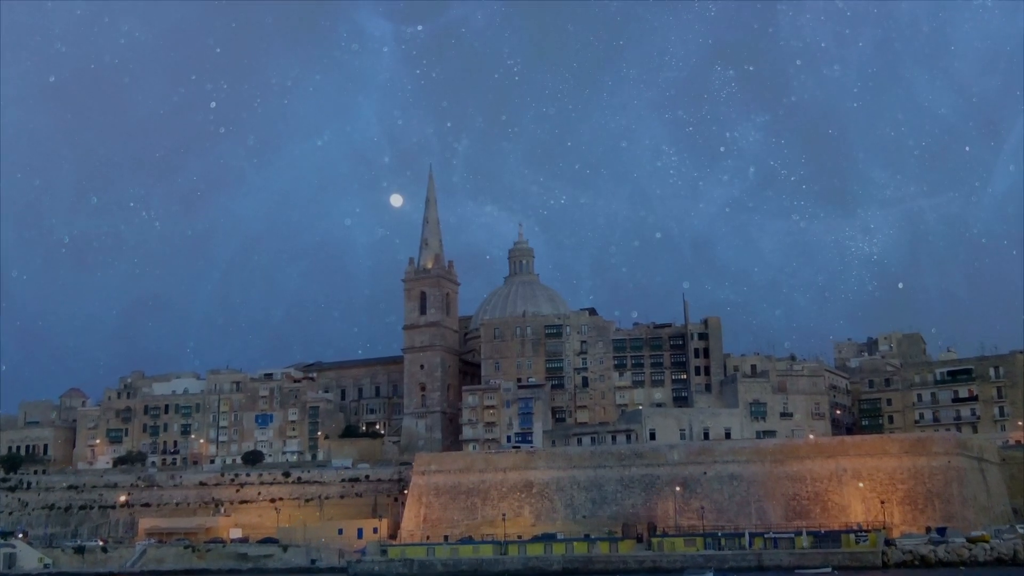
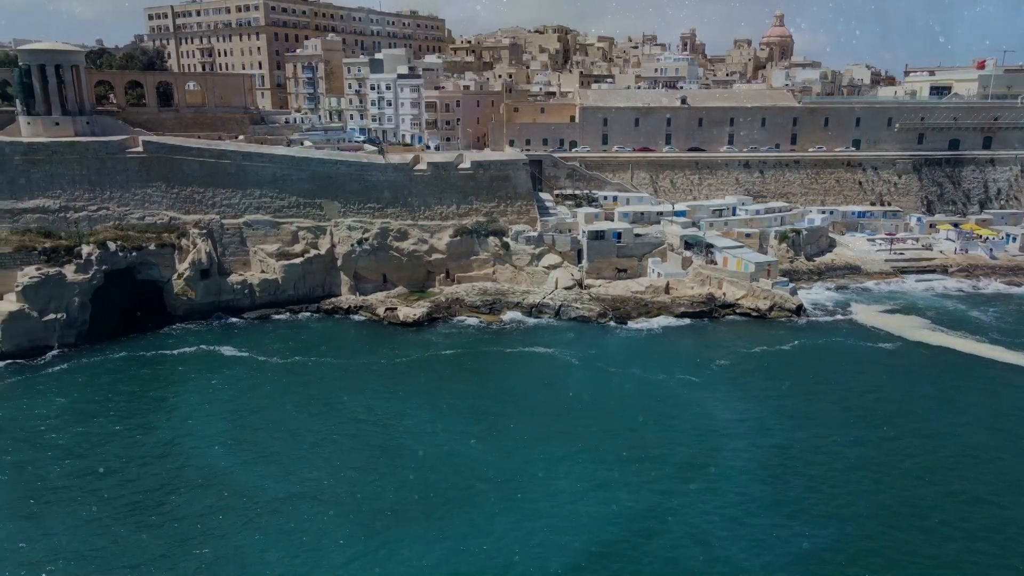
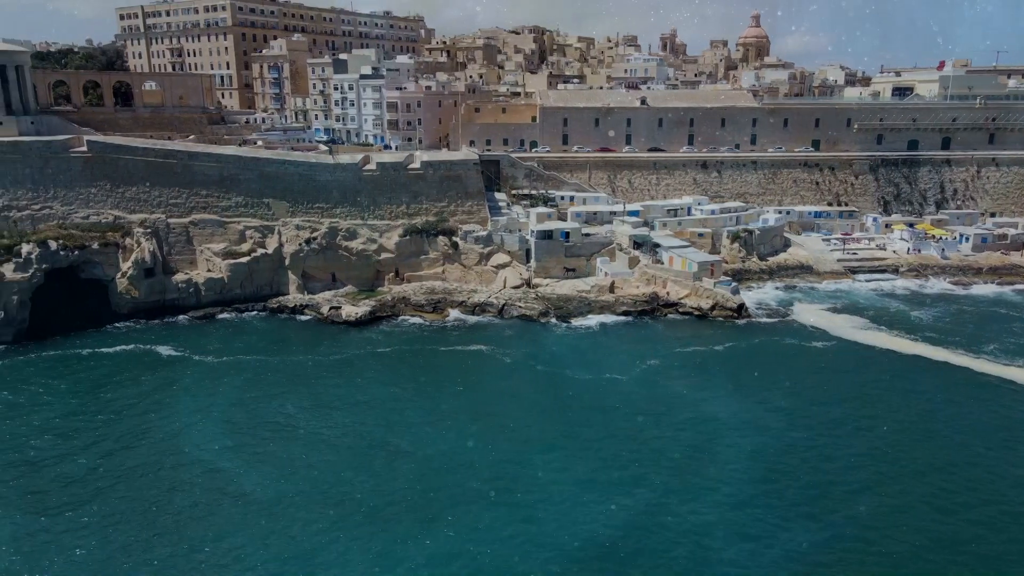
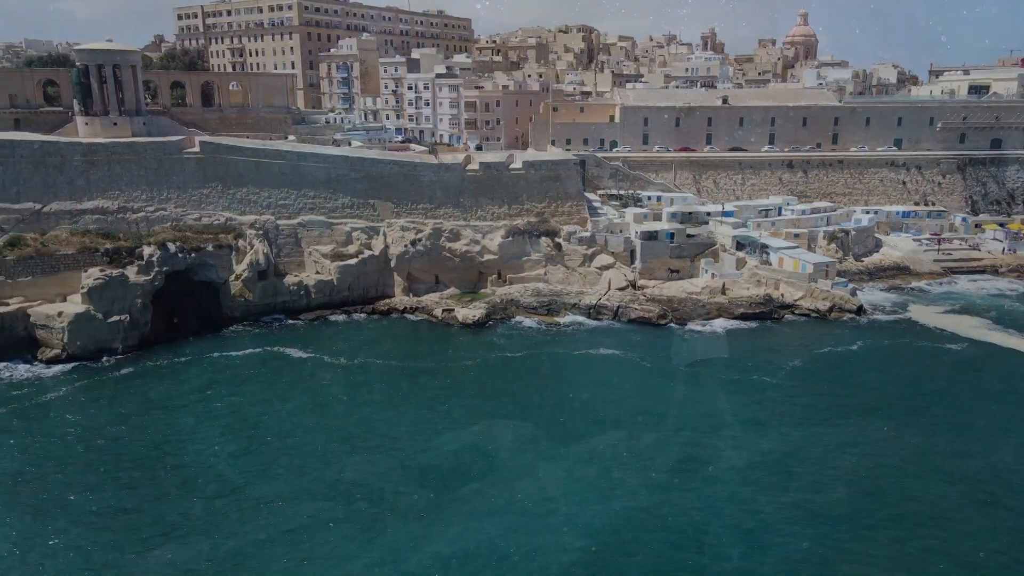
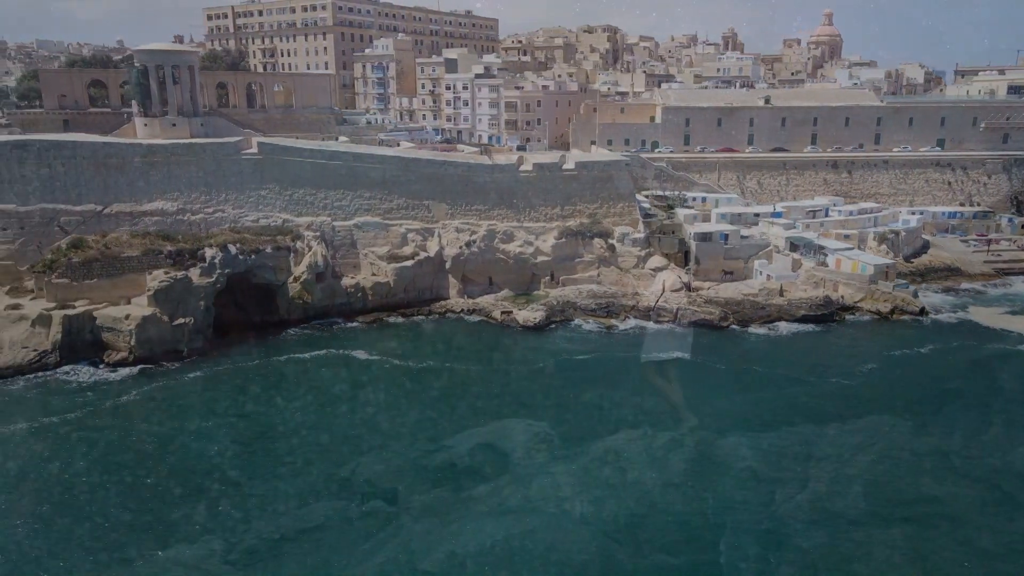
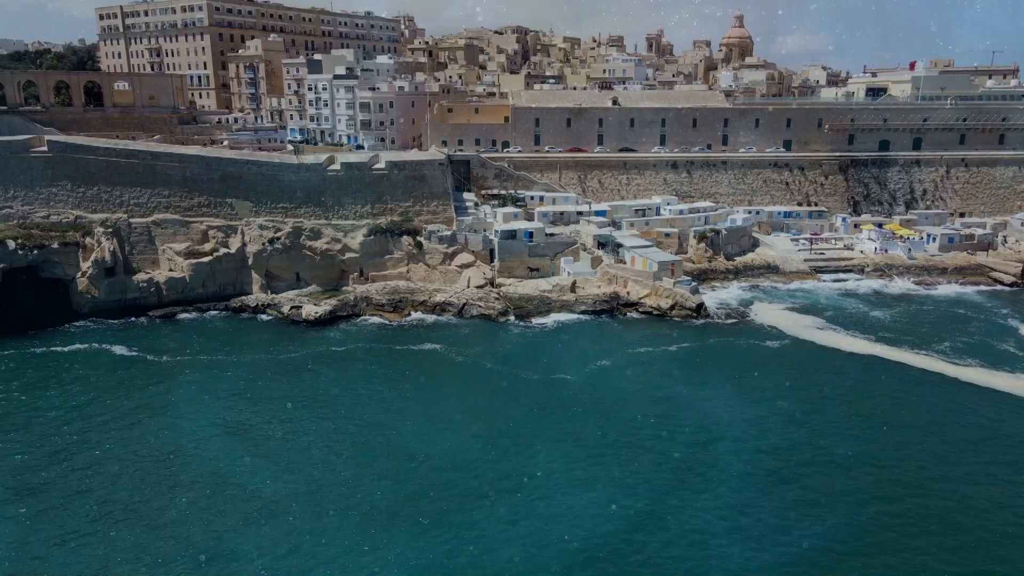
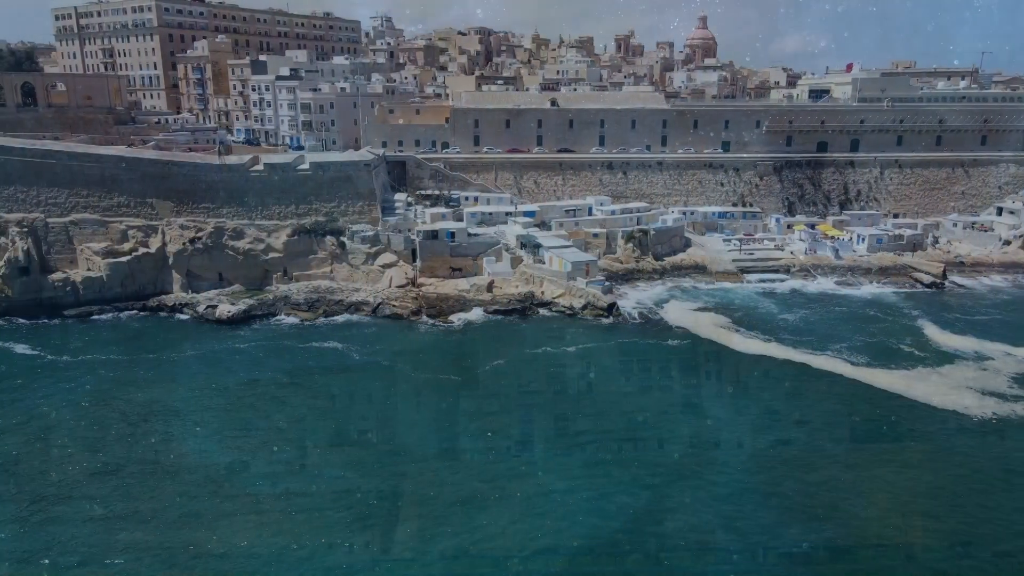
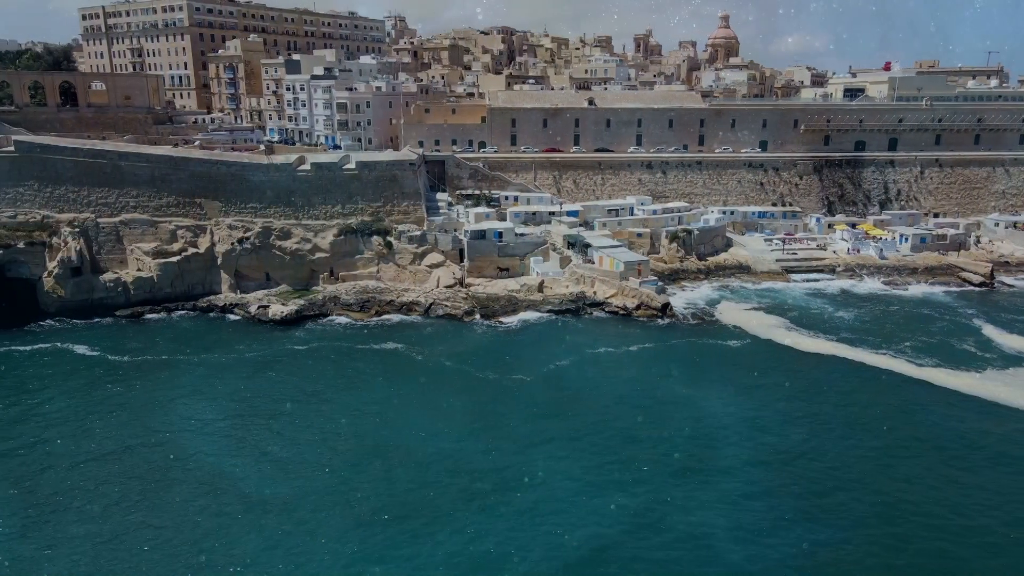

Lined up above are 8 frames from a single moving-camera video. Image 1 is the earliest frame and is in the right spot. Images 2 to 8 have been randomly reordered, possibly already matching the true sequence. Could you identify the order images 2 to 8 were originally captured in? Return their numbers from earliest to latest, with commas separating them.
7, 8, 6, 3, 2, 4, 5
